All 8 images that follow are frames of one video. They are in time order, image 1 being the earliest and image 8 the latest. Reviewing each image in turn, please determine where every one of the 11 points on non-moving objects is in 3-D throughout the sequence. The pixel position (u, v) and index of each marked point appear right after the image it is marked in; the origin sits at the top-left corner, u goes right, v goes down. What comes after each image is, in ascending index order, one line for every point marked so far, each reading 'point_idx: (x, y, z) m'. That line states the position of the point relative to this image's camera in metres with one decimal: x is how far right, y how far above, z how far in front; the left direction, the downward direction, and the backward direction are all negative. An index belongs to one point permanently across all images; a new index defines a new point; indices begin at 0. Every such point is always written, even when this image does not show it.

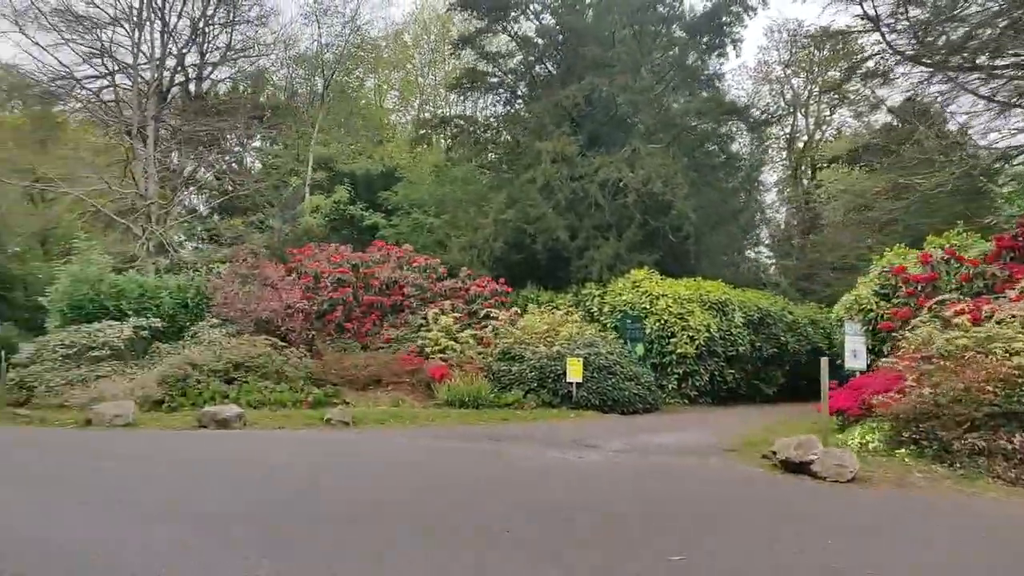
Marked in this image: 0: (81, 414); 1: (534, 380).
0: (-6.9, -2.0, +12.0) m
1: (+0.4, -1.8, +14.2) m
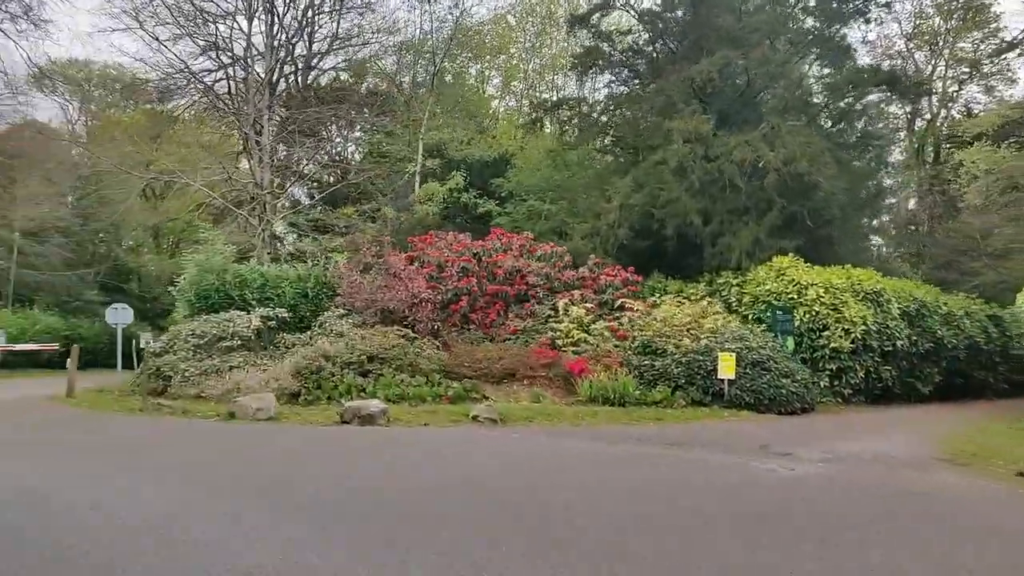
0: (-4.5, -1.9, +11.7) m
1: (+3.0, -1.6, +13.2) m
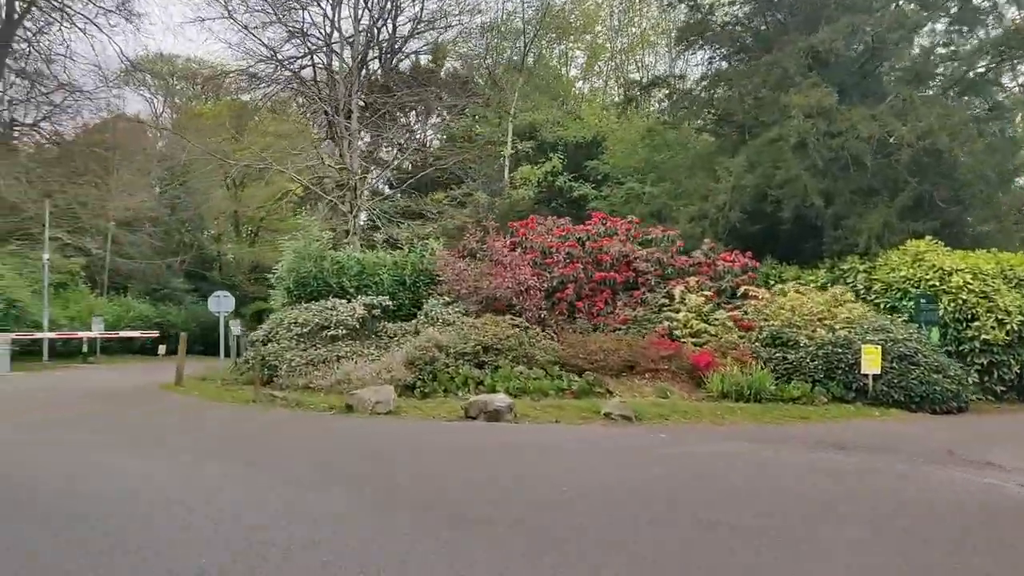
0: (-2.6, -1.7, +11.3) m
1: (+5.0, -1.3, +12.1) m
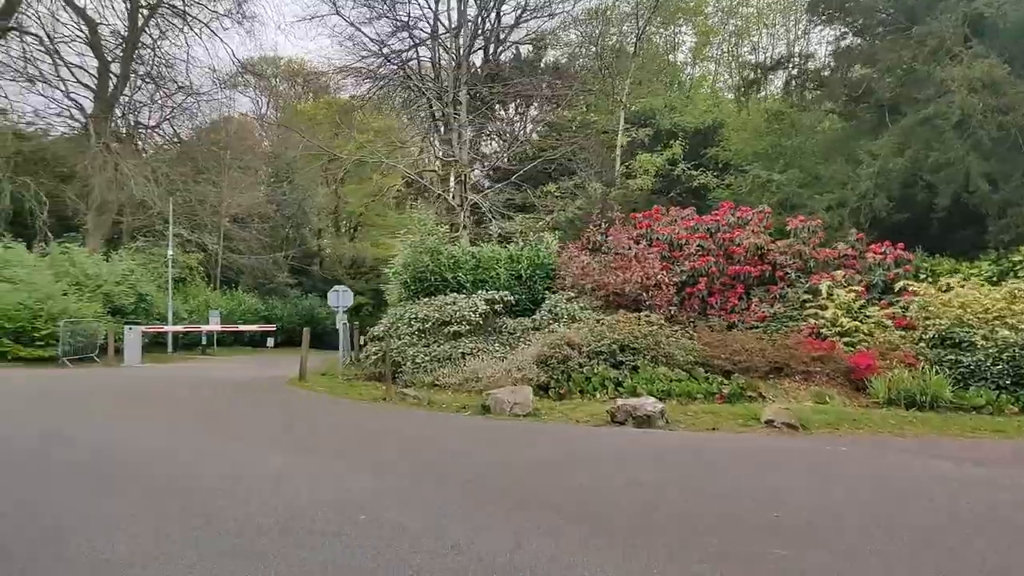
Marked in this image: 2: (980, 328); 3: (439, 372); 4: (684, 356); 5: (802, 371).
0: (-0.6, -1.6, +10.8) m
1: (+7.0, -1.3, +10.7) m
2: (+7.1, -0.6, +11.5) m
3: (-1.2, -1.4, +12.5) m
4: (+2.6, -1.0, +11.4) m
5: (+4.4, -1.3, +11.3) m
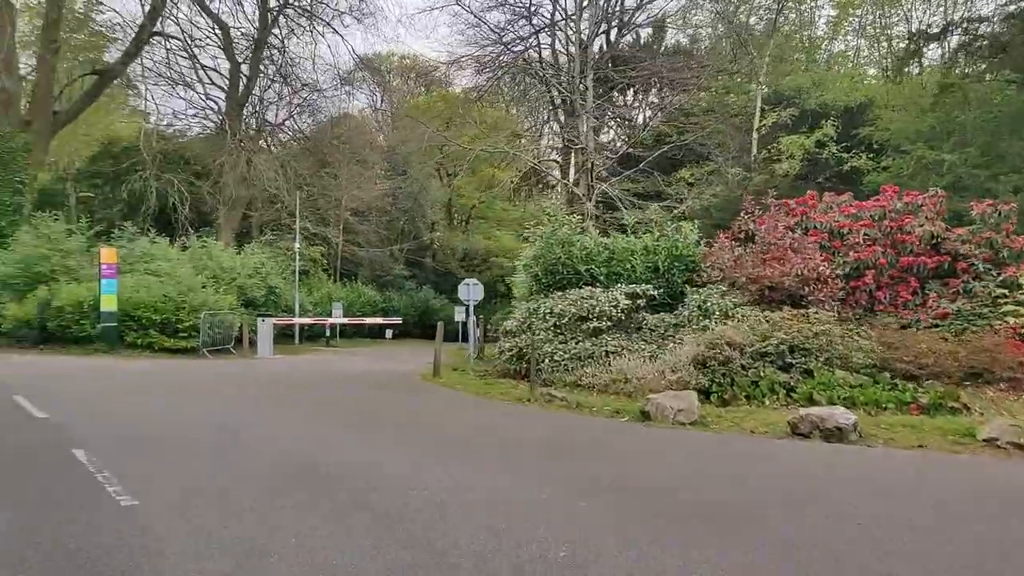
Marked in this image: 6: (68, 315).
0: (+1.5, -1.5, +10.0) m
1: (+9.0, -1.2, +8.8) m
2: (+9.2, -0.5, +9.5) m
3: (+1.1, -1.3, +11.8) m
4: (+4.8, -1.0, +10.1) m
5: (+6.5, -1.2, +9.8) m
6: (-11.5, -0.7, +19.3) m
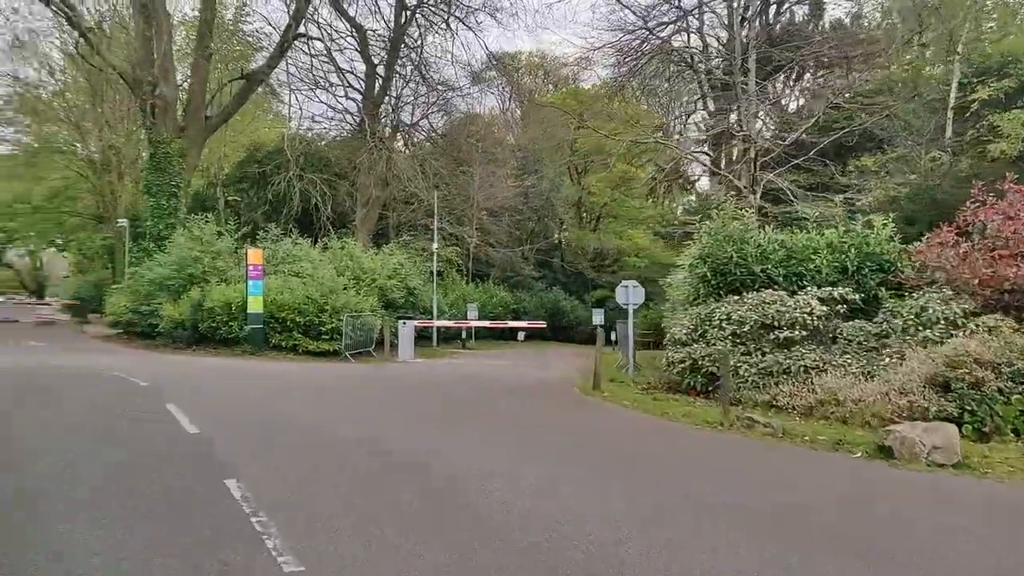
0: (+3.7, -1.6, +8.2) m
1: (+10.9, -1.3, +5.8) m
2: (+11.2, -0.6, +6.5) m
3: (+3.5, -1.4, +10.0) m
4: (+6.9, -1.0, +7.8) m
5: (+8.6, -1.3, +7.2) m
6: (-7.7, -0.7, +19.5) m
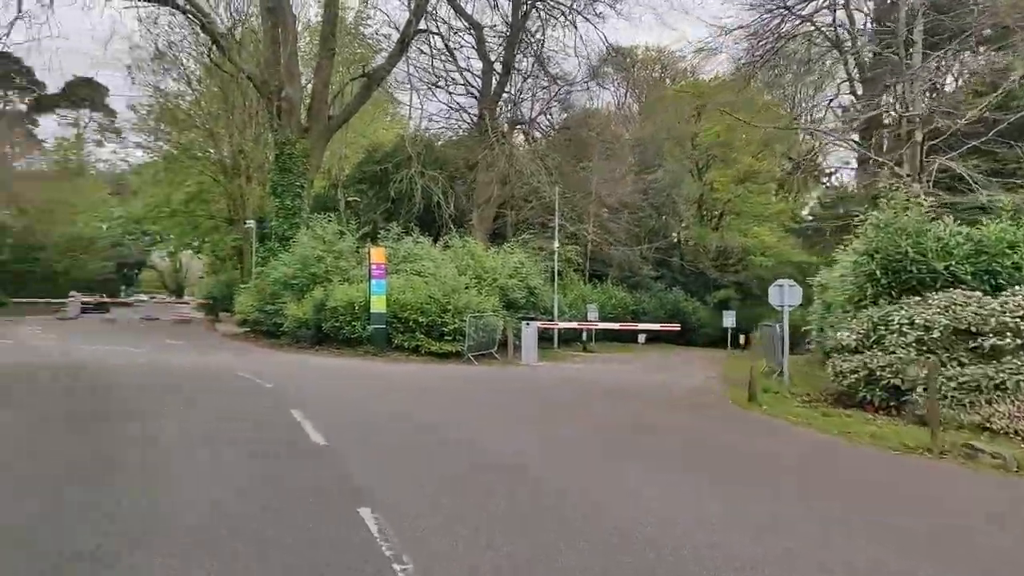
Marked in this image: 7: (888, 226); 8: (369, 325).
0: (+5.2, -1.6, +6.5) m
1: (+12.0, -1.2, +3.1) m
2: (+12.4, -0.6, +3.7) m
3: (+5.3, -1.4, +8.3) m
4: (+8.3, -1.0, +5.6) m
5: (+9.9, -1.2, +4.8) m
6: (-4.4, -0.7, +19.3) m
7: (+6.6, +1.1, +13.2) m
8: (-3.6, -0.9, +18.8) m
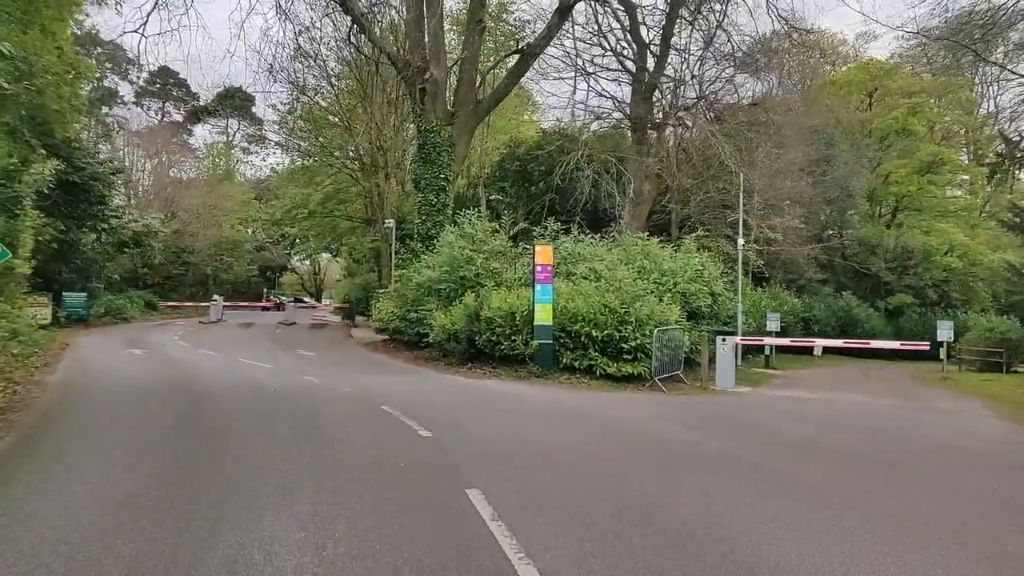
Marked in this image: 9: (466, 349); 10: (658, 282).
0: (+7.0, -1.7, +2.1) m
1: (+13.2, -1.3, -2.3) m
2: (+13.7, -0.7, -1.8) m
3: (+7.4, -1.5, +3.9) m
4: (+9.9, -1.1, +0.8) m
5: (+11.4, -1.3, -0.3) m
6: (-0.4, -0.8, +16.4) m
7: (+9.5, +1.0, +8.6) m
8: (+0.3, -1.1, +15.8) m
9: (-1.1, -1.4, +17.3) m
10: (+3.2, +0.2, +17.4) m
